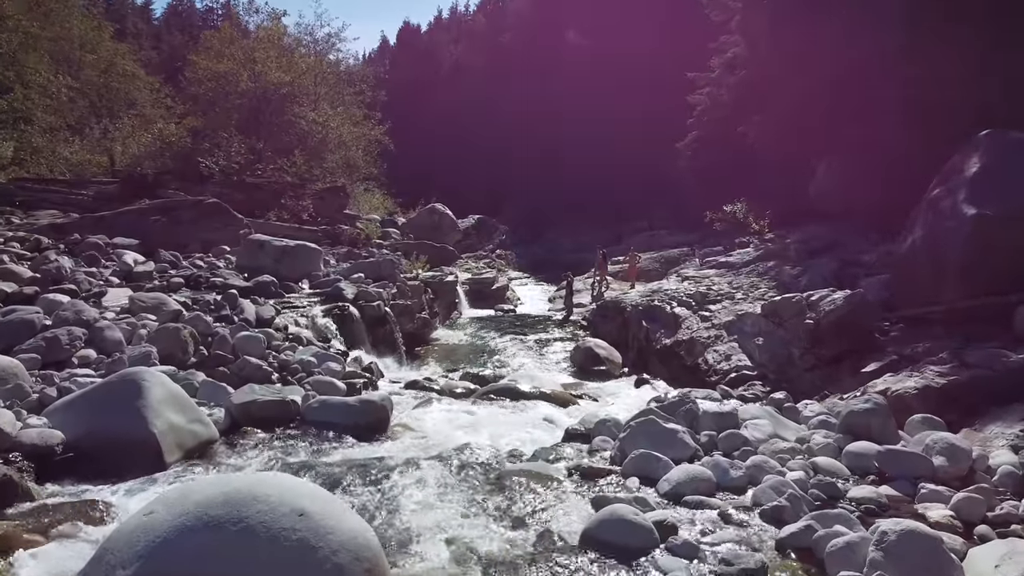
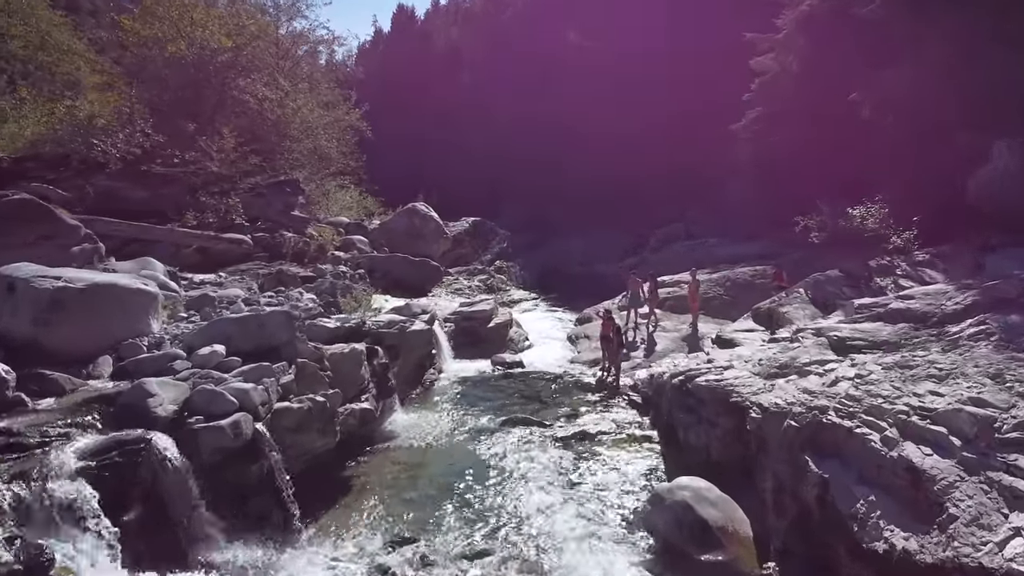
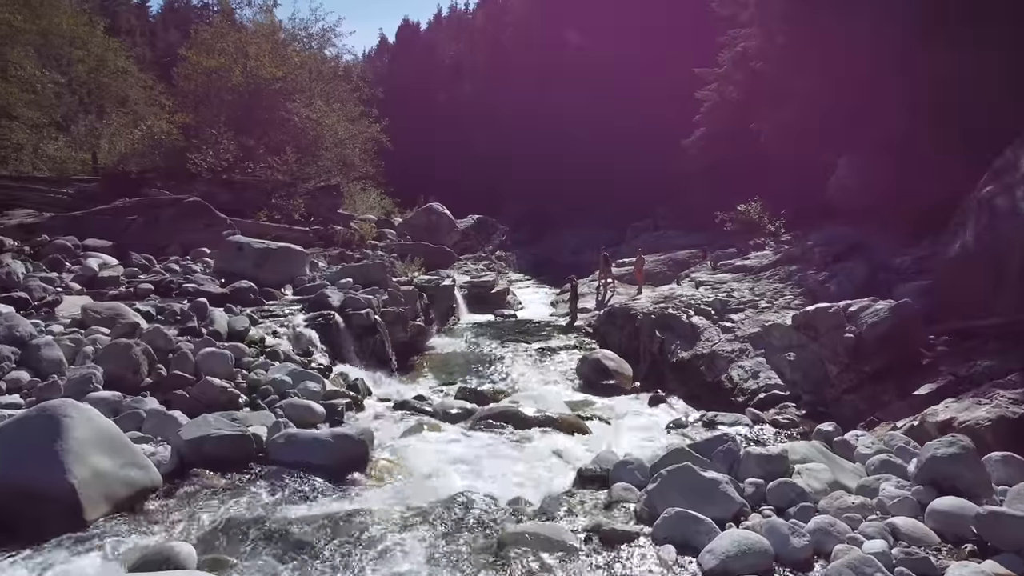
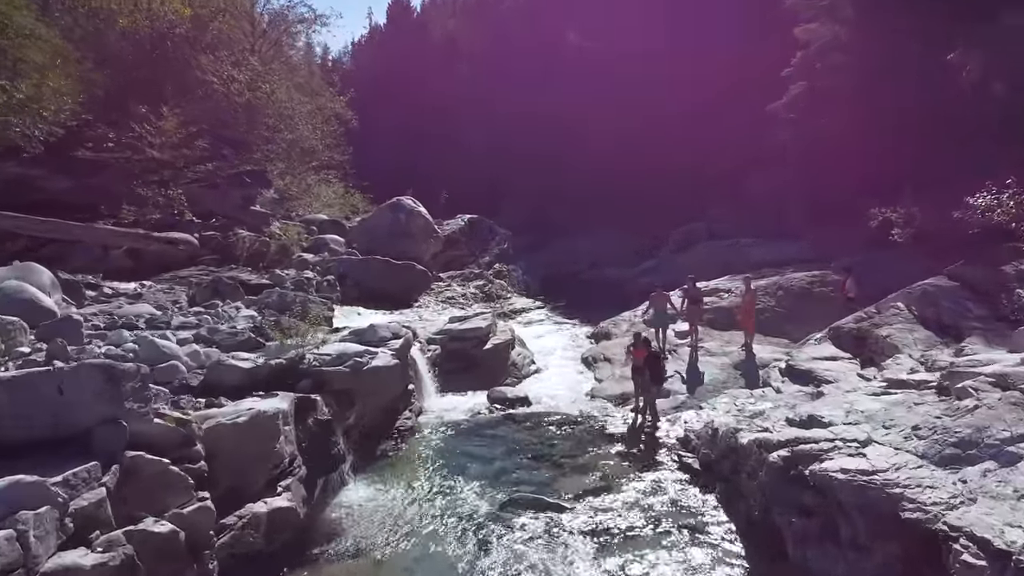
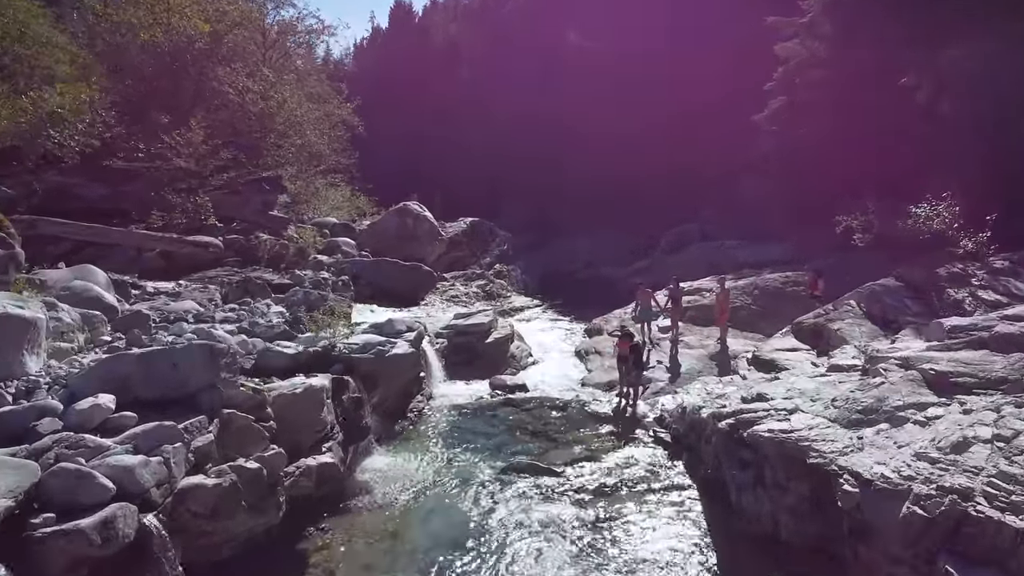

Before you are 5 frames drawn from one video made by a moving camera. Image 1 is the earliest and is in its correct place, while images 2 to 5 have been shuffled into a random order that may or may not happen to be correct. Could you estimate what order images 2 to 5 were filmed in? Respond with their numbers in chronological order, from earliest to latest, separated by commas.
3, 2, 5, 4
